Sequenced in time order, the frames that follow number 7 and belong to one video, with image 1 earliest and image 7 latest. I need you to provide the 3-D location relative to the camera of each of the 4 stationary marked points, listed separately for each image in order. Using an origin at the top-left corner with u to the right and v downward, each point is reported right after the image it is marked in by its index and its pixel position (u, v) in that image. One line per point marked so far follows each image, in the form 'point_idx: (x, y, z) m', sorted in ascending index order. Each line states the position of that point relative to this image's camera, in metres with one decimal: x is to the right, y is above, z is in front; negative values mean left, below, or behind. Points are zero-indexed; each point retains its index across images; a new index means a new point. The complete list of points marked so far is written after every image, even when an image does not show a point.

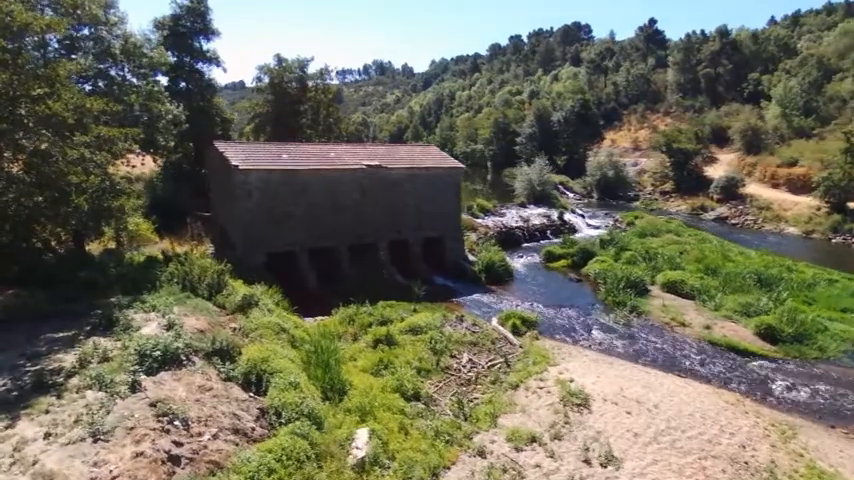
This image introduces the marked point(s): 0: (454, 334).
0: (+0.9, -3.1, +17.8) m
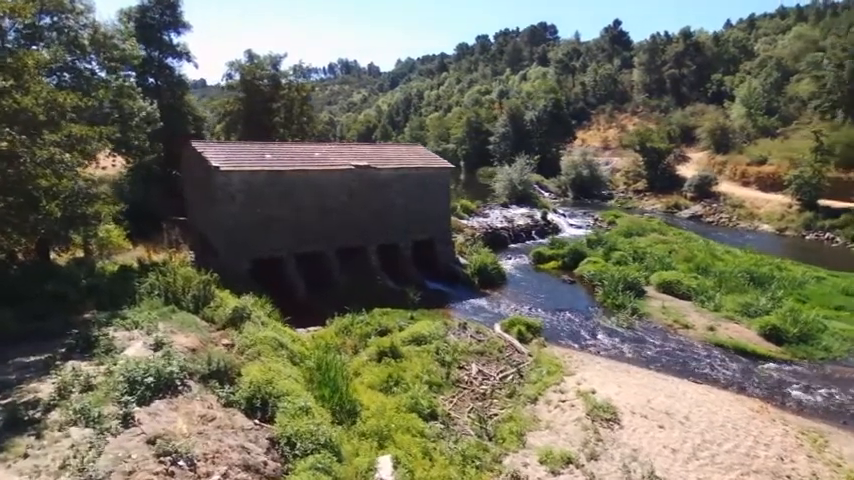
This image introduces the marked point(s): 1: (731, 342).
0: (+1.0, -3.3, +16.9) m
1: (+10.5, -3.5, +18.3) m
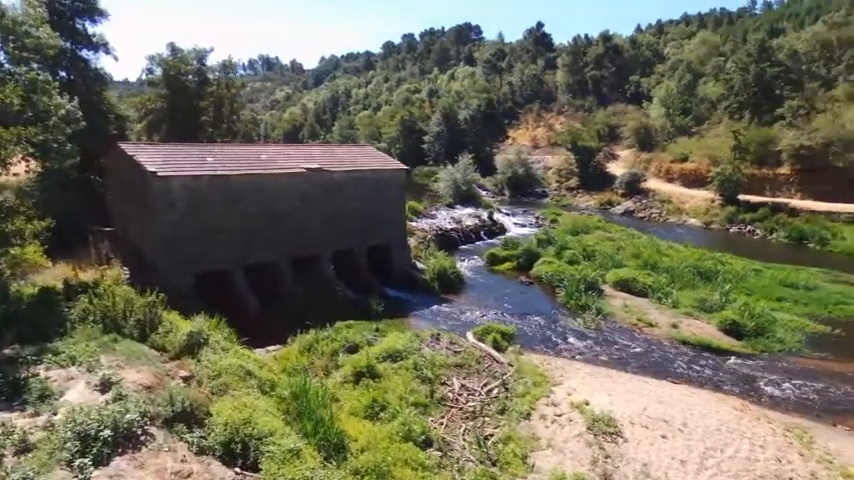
0: (+0.3, -3.5, +16.0) m
1: (+9.5, -3.5, +18.6) m
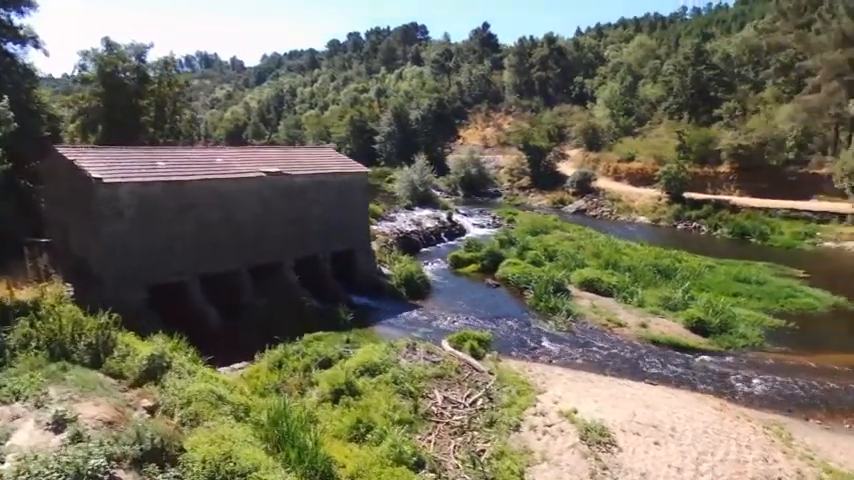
0: (-0.3, -3.7, +15.4) m
1: (+8.6, -3.5, +18.9) m
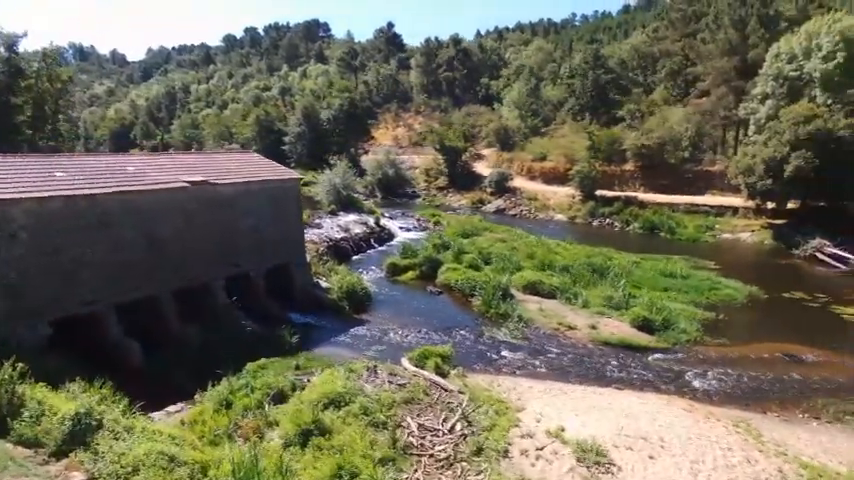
0: (-1.2, -4.1, +14.2) m
1: (+6.9, -3.6, +19.2) m
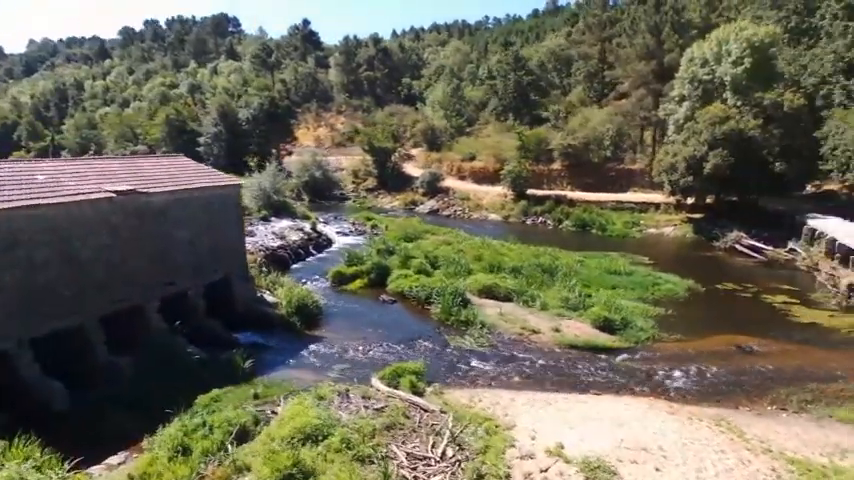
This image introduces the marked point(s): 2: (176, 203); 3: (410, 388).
0: (-1.6, -4.4, +12.9) m
1: (+5.6, -3.7, +19.1) m
2: (-8.6, +1.3, +18.4) m
3: (-0.5, -4.2, +15.0) m
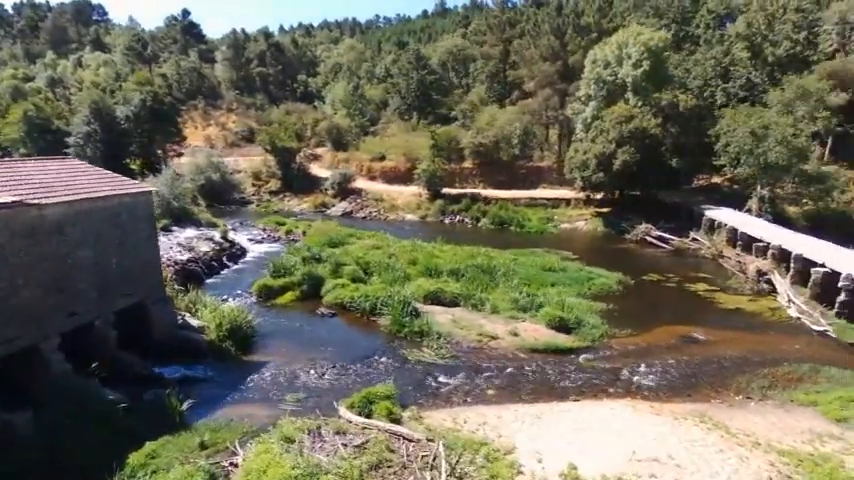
0: (-1.8, -4.7, +11.1) m
1: (+4.1, -3.7, +18.7) m
2: (-9.9, +0.7, +15.1) m
3: (-1.1, -4.4, +13.4) m
